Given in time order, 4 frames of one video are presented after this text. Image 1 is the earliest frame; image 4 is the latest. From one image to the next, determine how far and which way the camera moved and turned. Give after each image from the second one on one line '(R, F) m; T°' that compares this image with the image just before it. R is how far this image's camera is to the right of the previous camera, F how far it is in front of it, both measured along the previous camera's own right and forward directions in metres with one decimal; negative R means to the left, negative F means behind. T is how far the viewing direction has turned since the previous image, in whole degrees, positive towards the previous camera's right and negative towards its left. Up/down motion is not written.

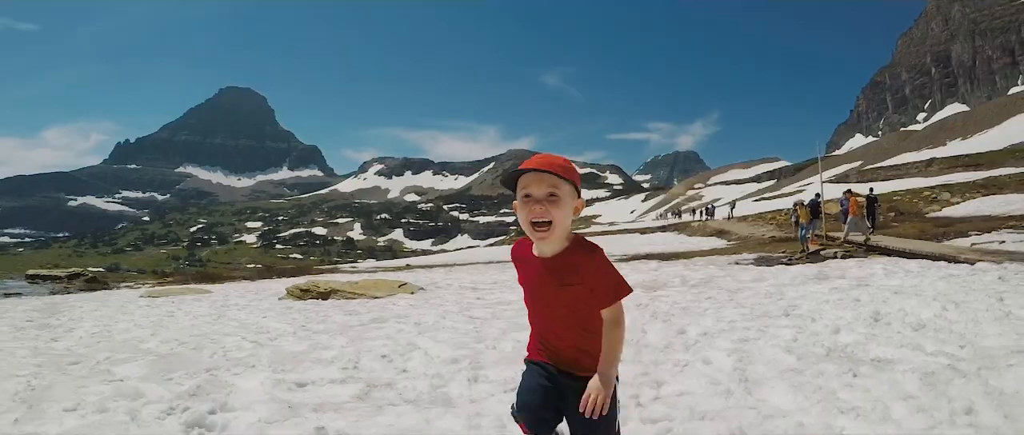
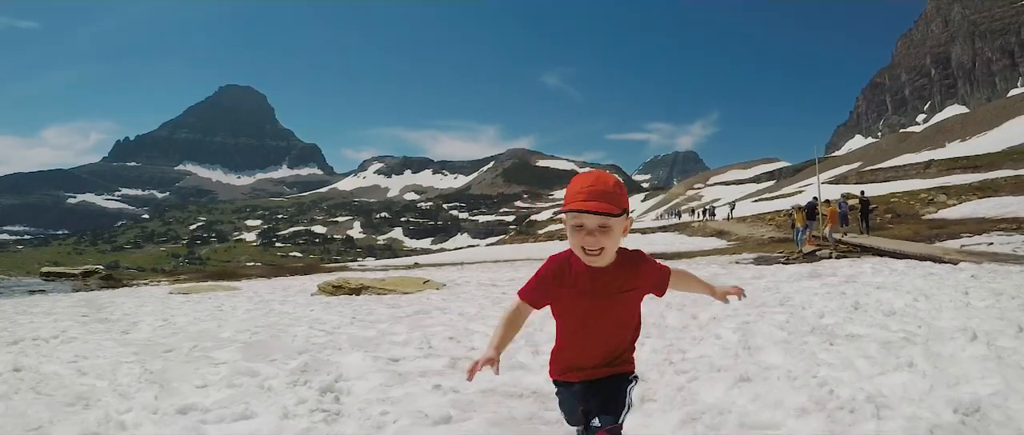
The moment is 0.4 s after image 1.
(-0.6, -1.2) m; 0°
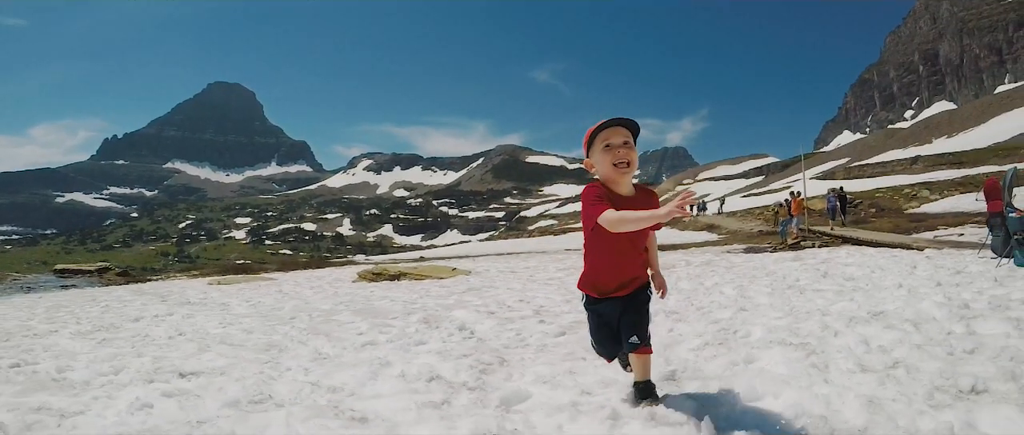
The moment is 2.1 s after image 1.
(-1.0, -2.1) m; +1°
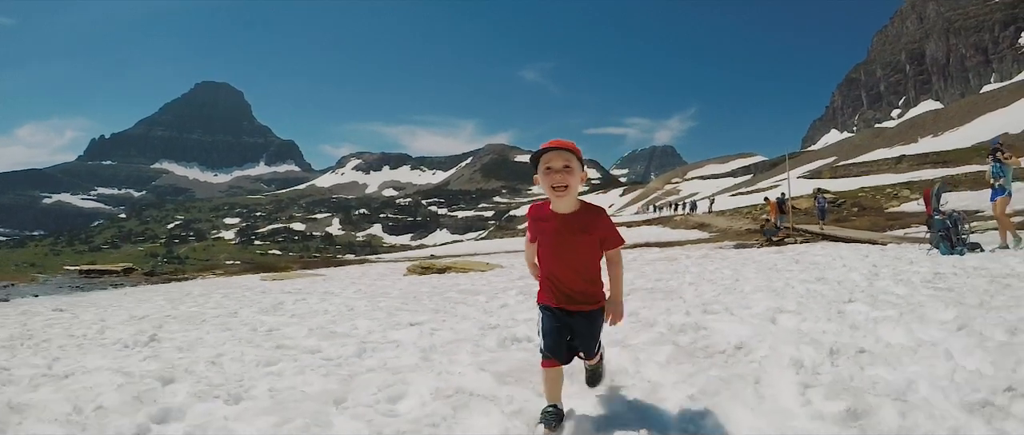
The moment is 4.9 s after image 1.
(-1.5, -3.2) m; +1°
